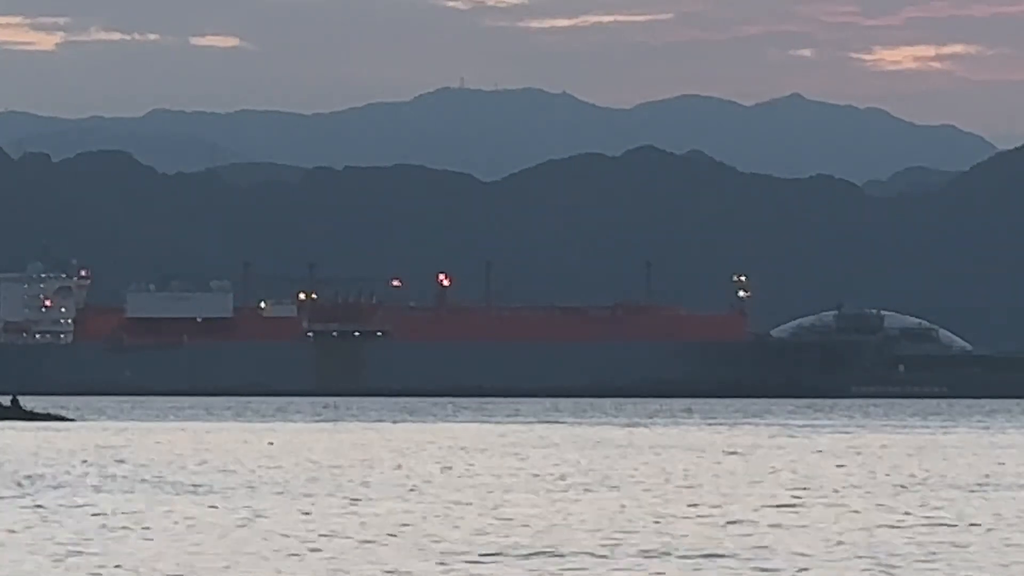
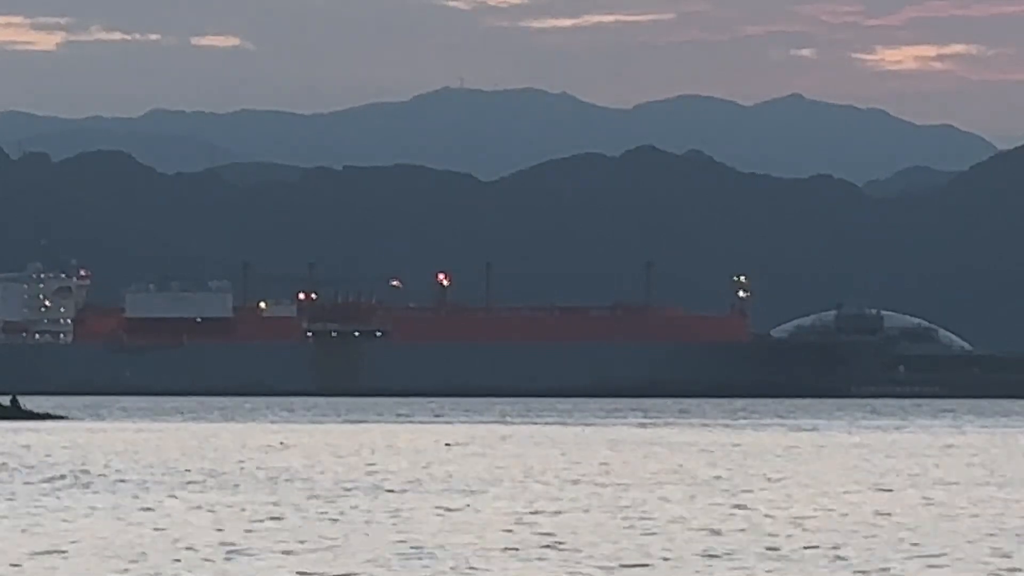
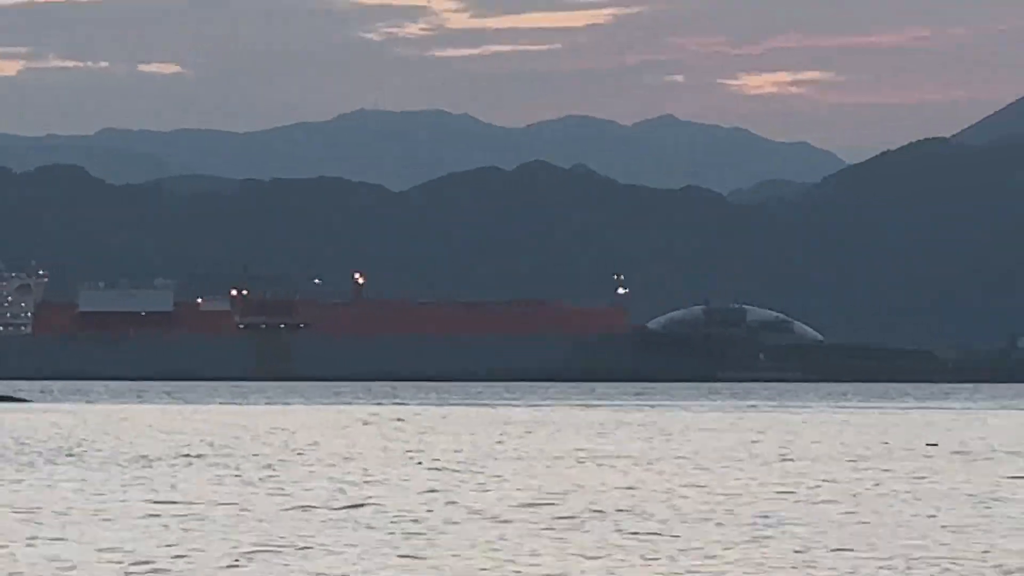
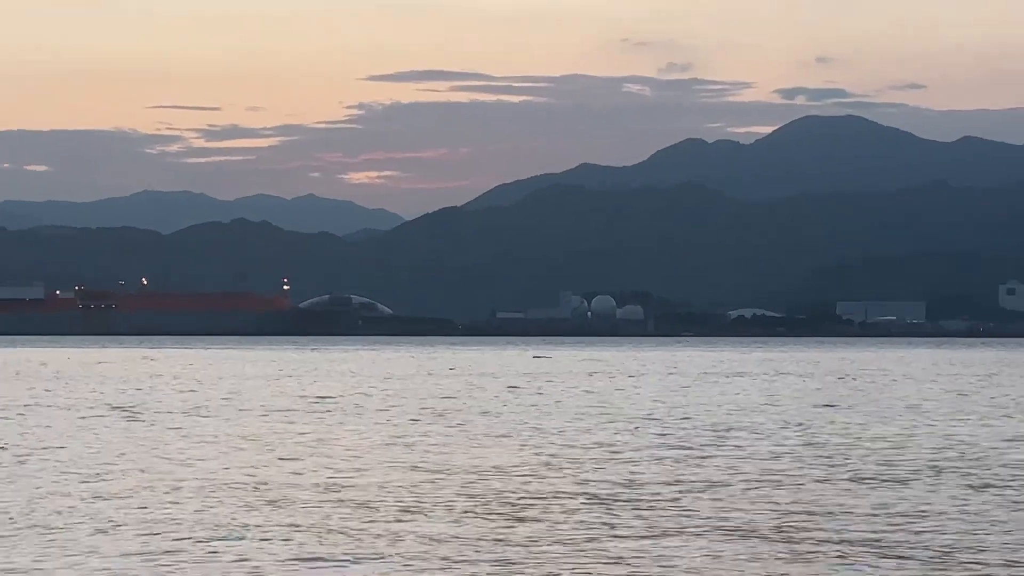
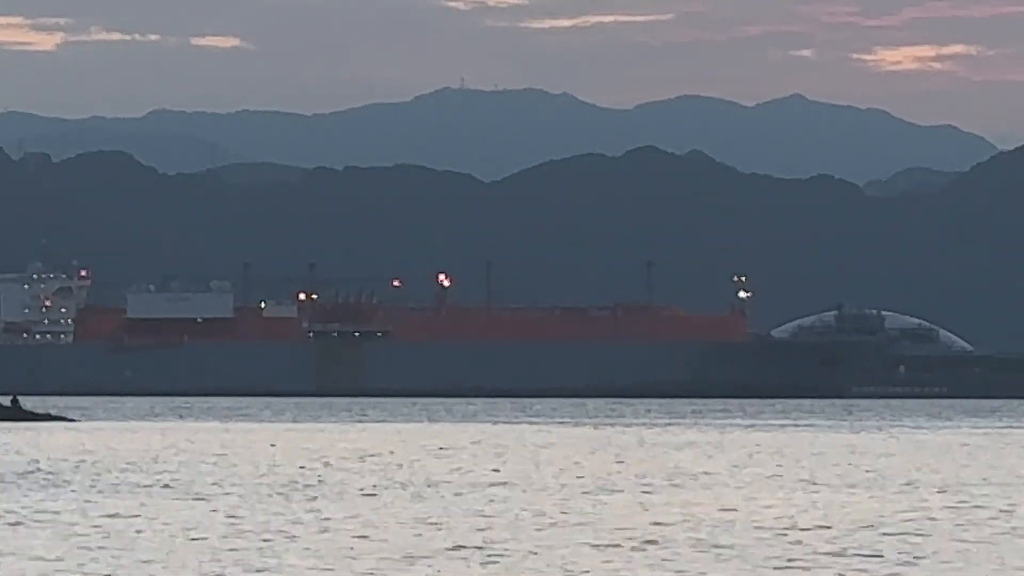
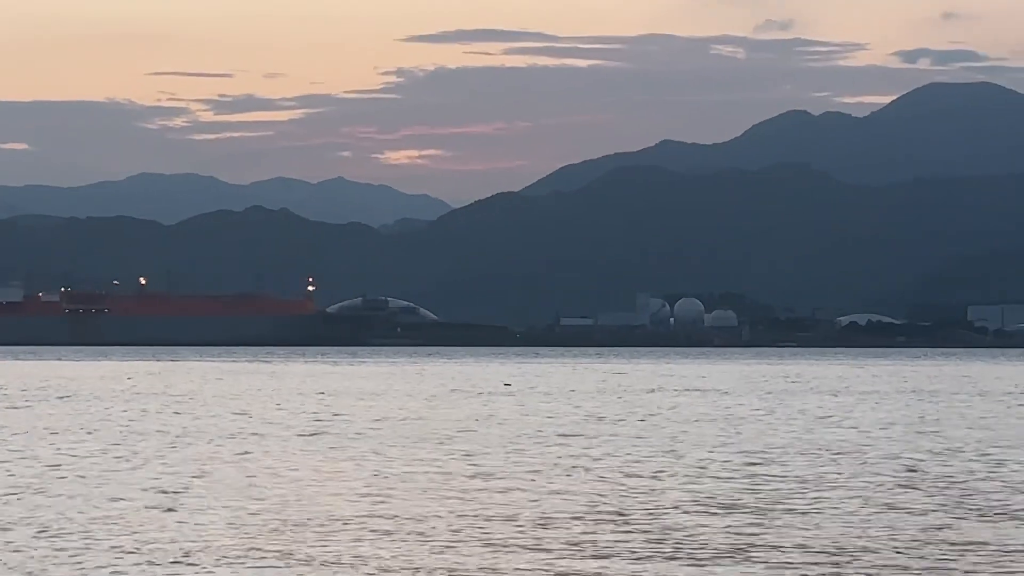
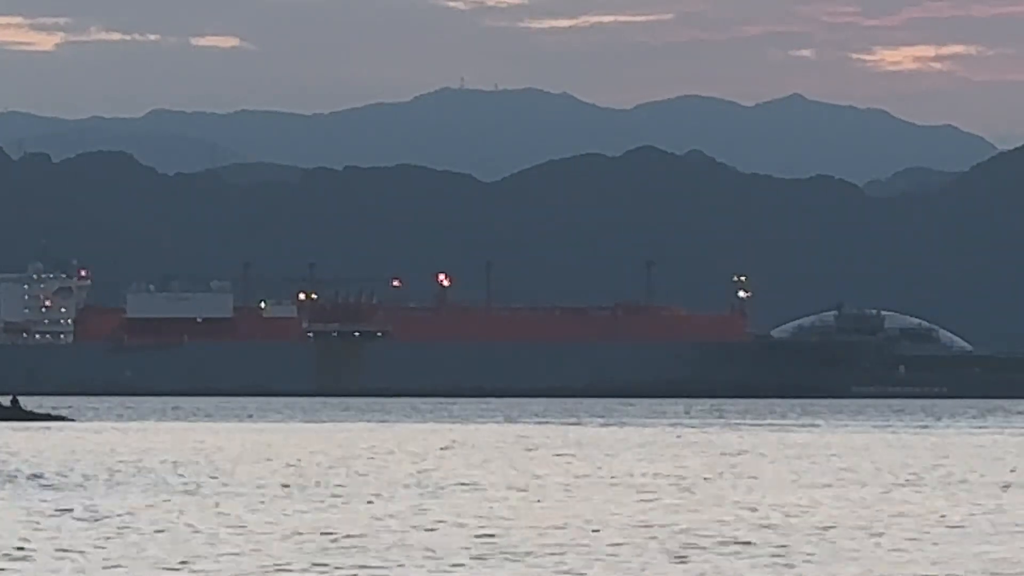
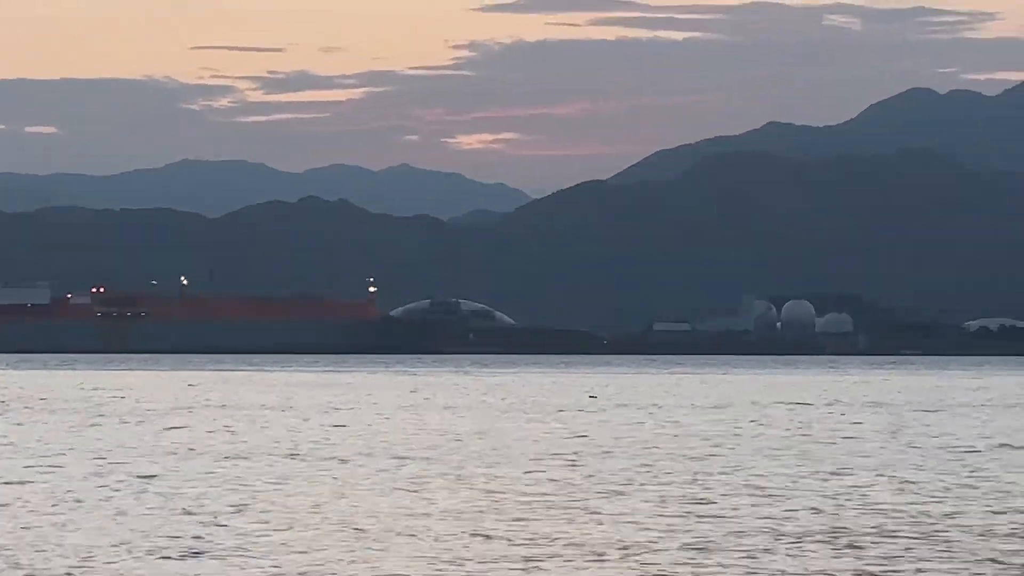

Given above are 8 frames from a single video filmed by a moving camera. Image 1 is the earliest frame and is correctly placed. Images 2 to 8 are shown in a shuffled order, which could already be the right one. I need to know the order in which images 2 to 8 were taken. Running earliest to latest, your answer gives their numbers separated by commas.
7, 5, 2, 3, 8, 6, 4
